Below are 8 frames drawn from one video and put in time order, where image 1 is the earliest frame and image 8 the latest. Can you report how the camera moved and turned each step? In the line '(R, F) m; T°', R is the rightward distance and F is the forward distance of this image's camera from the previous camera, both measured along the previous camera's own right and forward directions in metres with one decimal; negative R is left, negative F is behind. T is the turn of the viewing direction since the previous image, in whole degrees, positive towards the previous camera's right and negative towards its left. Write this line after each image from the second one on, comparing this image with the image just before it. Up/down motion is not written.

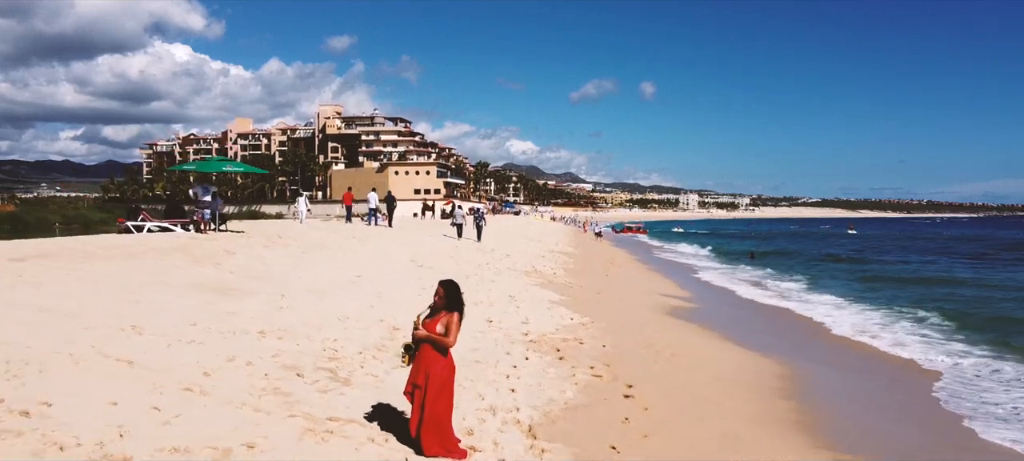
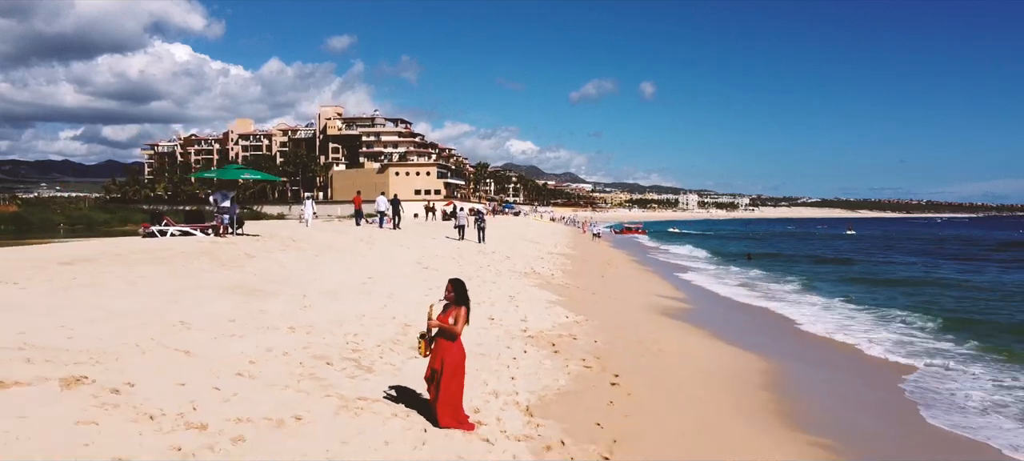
(0.0, -0.7) m; 0°
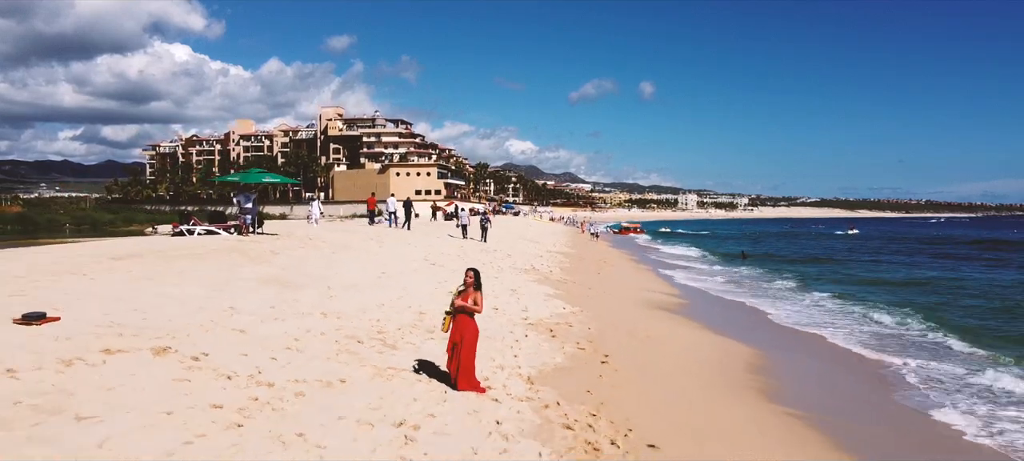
(0.0, -0.9) m; 0°
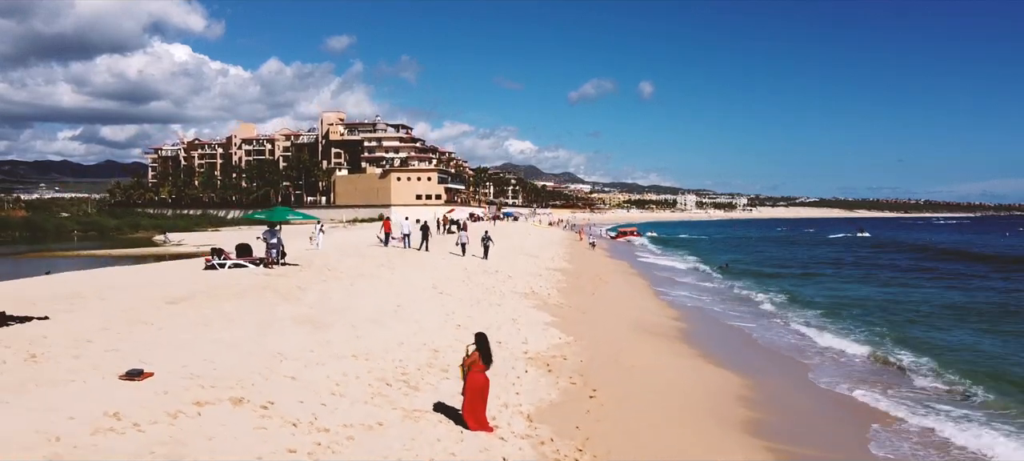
(0.0, -1.3) m; 0°
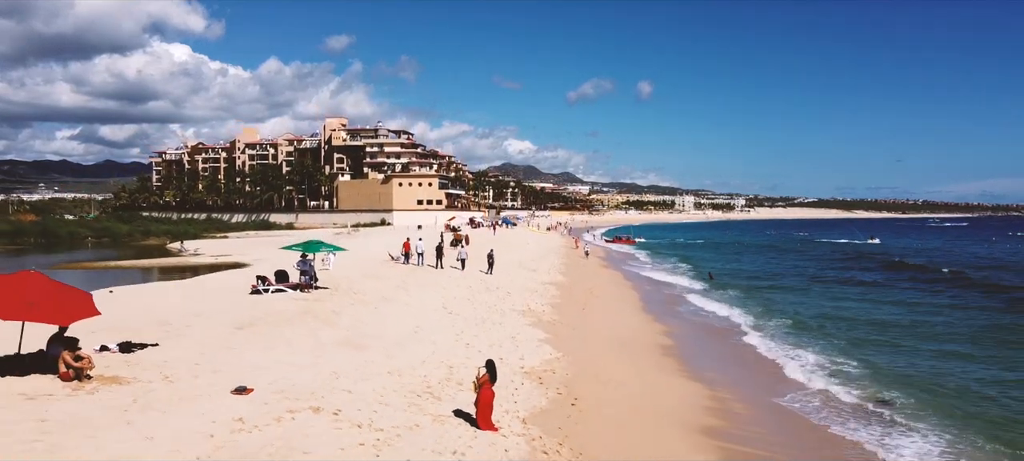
(0.0, -2.5) m; 0°
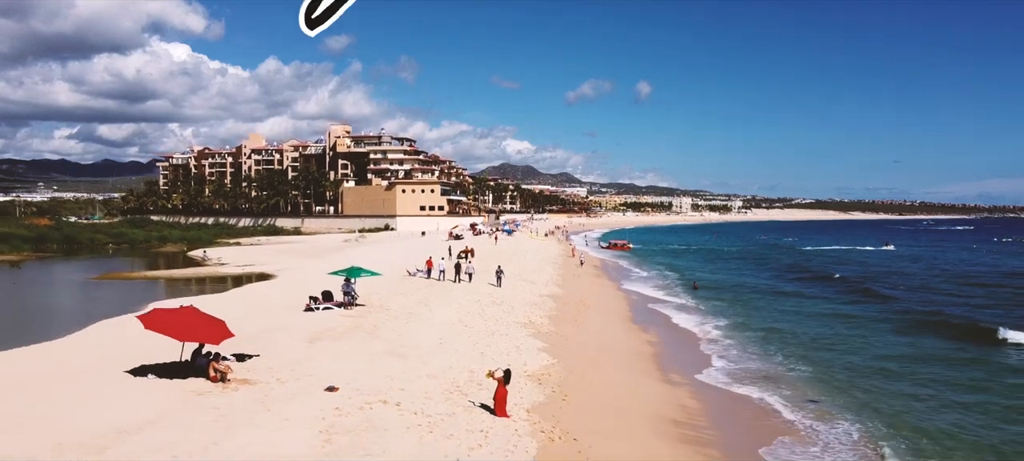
(-0.2, -3.9) m; 0°
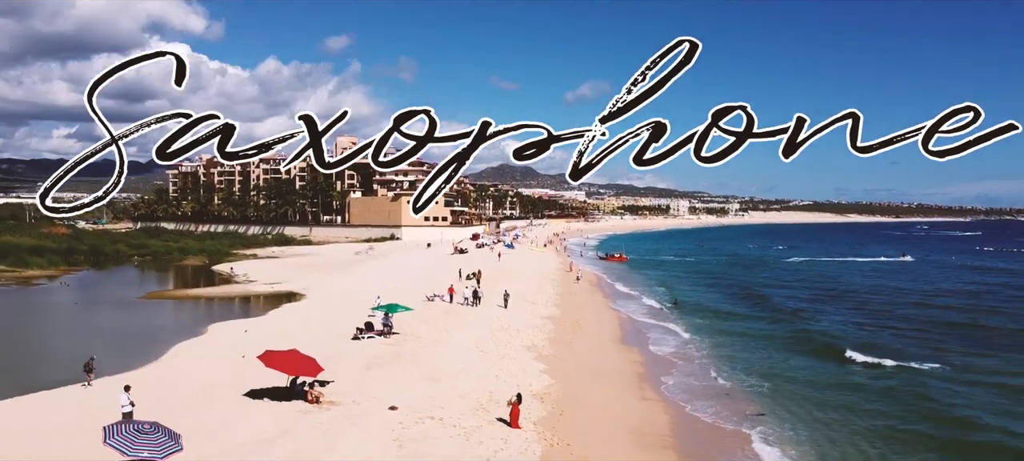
(-0.3, -4.9) m; 0°
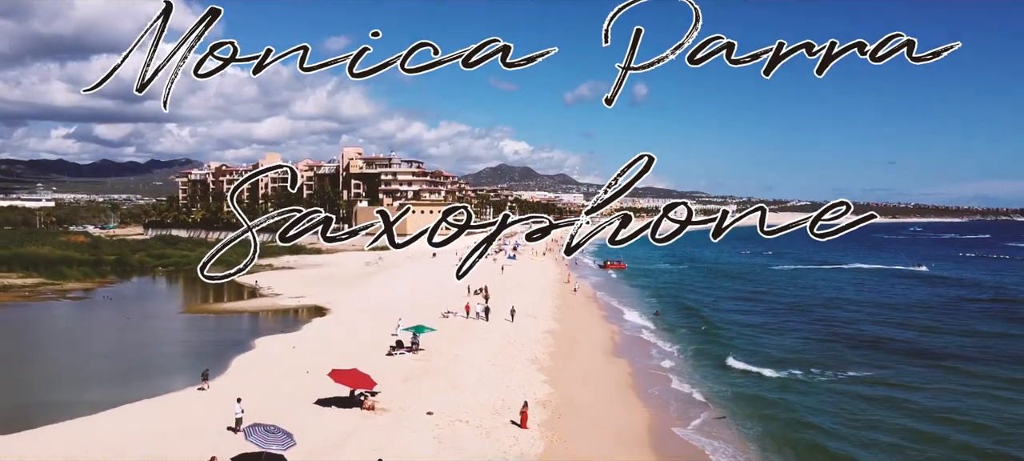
(-0.4, -5.3) m; 0°
